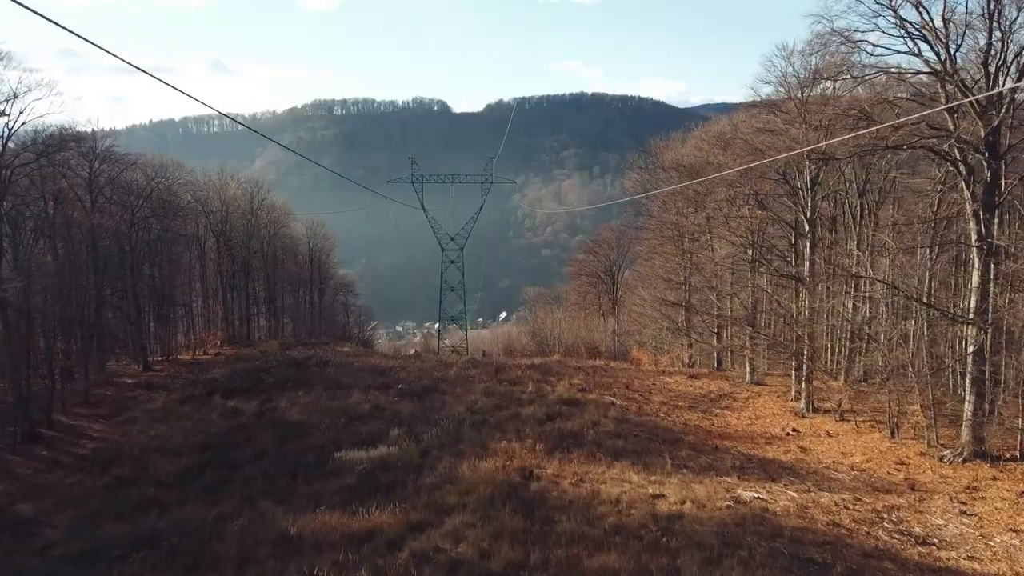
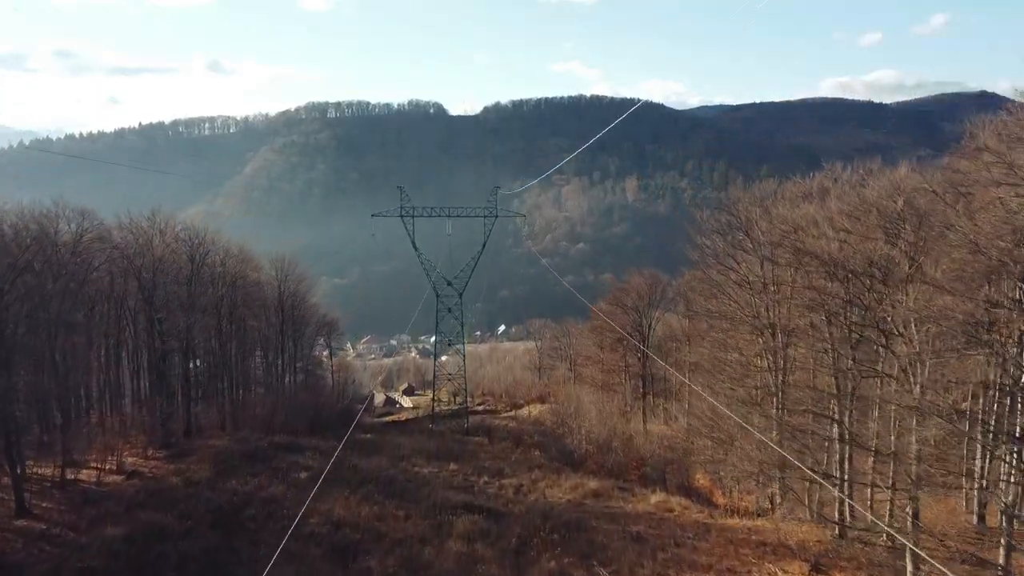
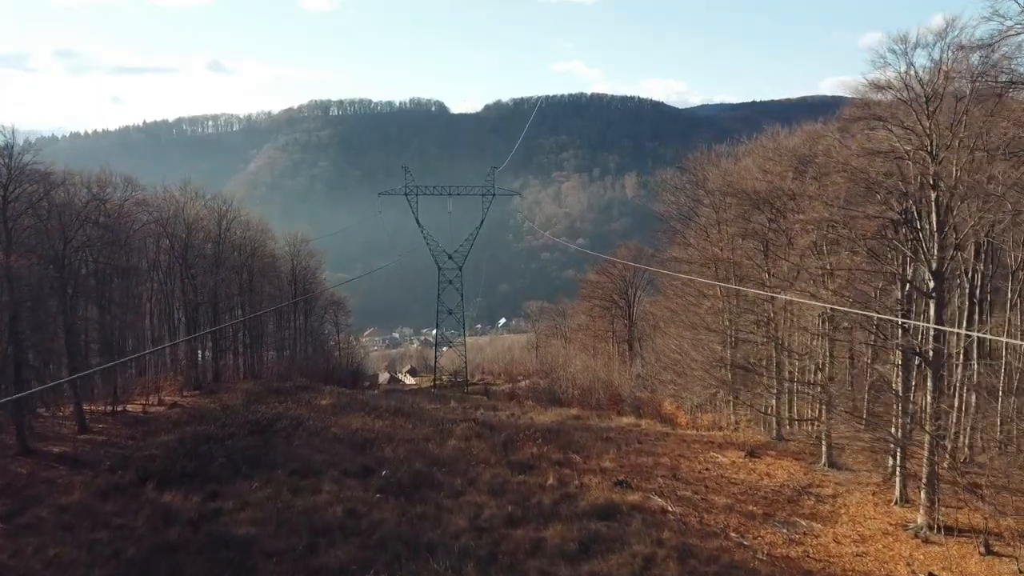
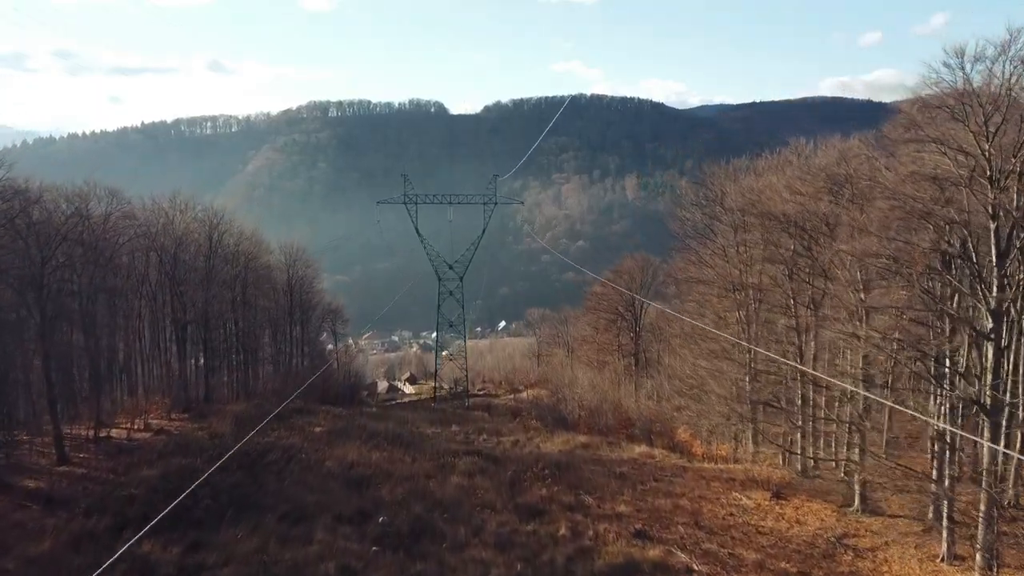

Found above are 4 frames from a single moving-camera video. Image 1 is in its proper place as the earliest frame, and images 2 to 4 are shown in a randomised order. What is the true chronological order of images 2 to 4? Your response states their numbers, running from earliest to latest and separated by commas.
3, 4, 2
